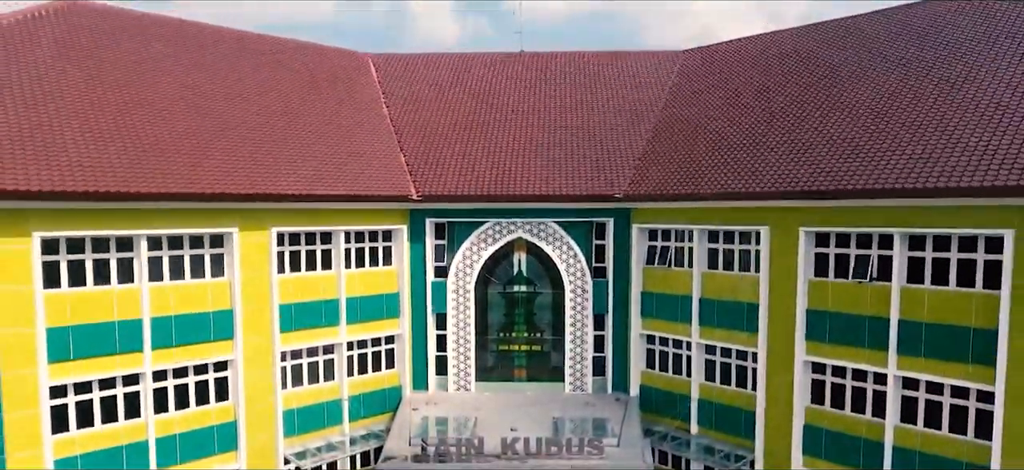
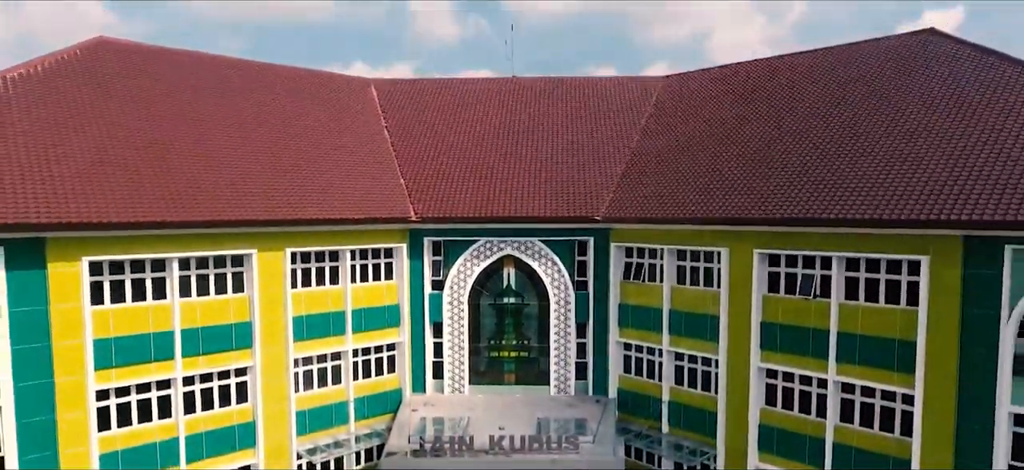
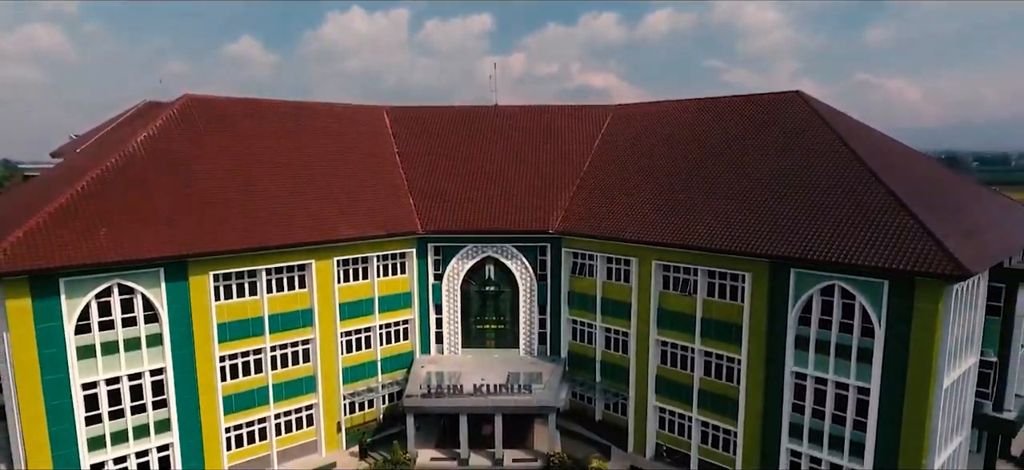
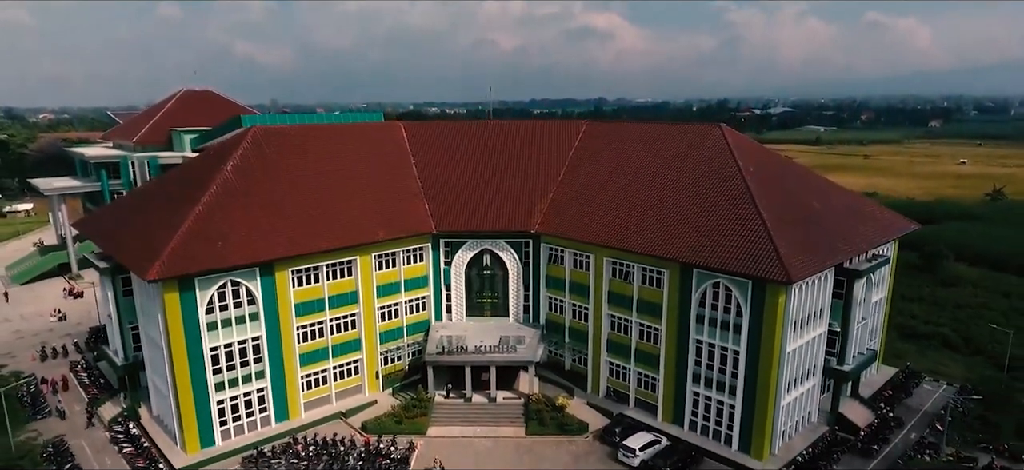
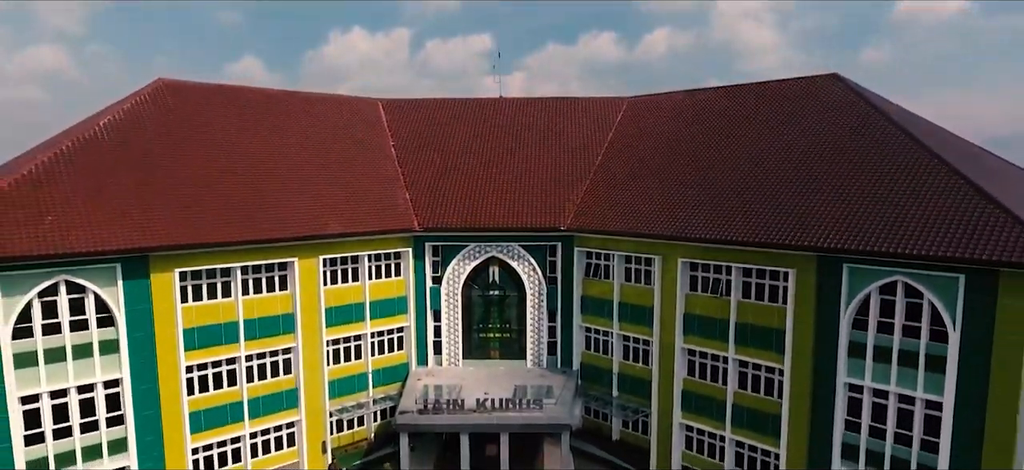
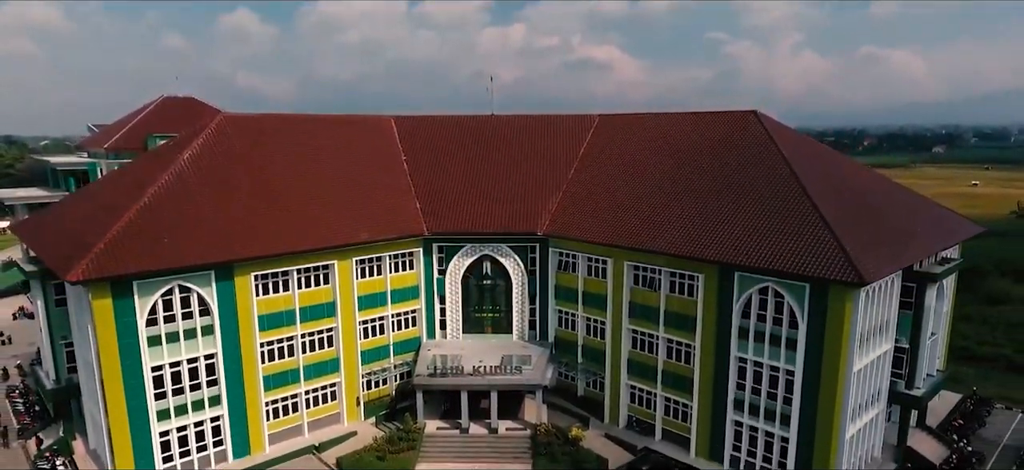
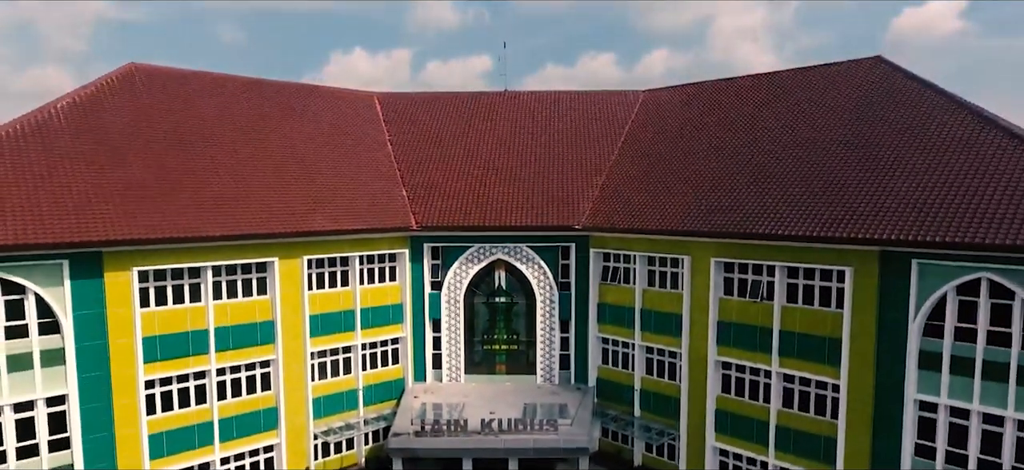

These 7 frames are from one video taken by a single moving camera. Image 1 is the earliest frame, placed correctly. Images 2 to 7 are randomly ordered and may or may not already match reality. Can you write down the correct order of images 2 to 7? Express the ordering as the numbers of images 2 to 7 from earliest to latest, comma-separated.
2, 7, 5, 3, 6, 4
